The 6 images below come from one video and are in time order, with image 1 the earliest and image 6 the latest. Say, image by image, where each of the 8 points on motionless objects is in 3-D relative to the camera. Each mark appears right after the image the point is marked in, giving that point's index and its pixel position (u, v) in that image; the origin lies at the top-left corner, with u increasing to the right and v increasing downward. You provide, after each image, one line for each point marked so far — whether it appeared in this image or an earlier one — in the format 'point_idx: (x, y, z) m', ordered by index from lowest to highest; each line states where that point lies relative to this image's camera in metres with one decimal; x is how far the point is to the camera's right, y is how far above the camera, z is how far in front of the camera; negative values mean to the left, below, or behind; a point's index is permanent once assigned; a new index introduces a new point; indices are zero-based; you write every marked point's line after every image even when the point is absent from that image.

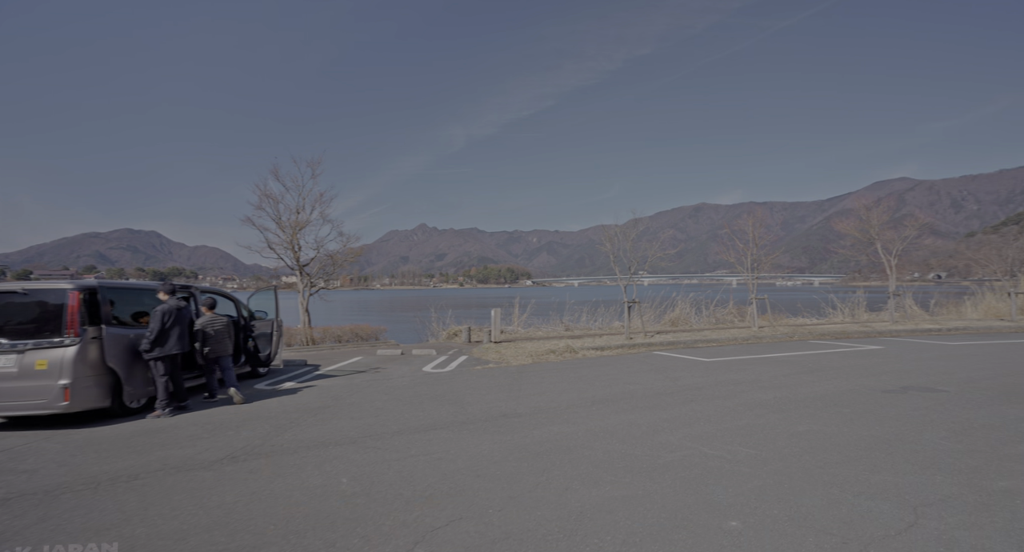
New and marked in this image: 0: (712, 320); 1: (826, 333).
0: (+5.9, -1.3, +18.3) m
1: (+8.3, -1.5, +16.4) m
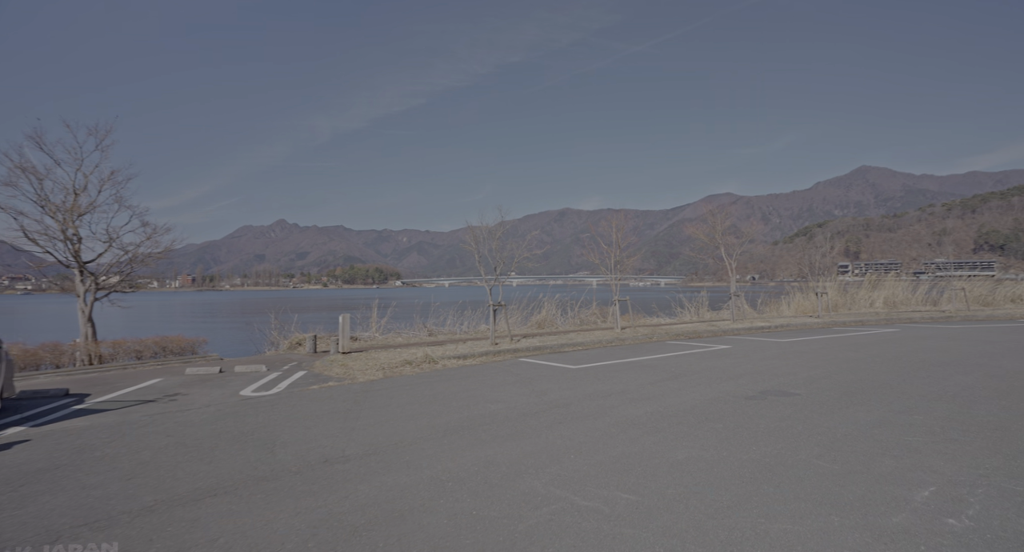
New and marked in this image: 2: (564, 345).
0: (+1.9, -1.4, +18.1) m
1: (+4.6, -1.6, +16.8) m
2: (+1.1, -1.5, +13.2) m
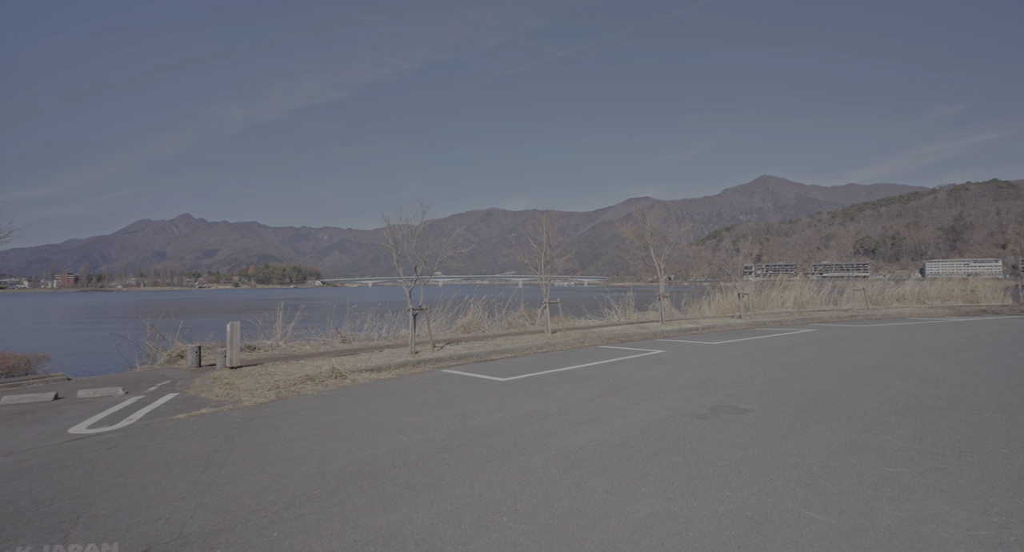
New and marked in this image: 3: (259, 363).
0: (-0.2, -1.4, +17.1) m
1: (+2.7, -1.6, +16.1) m
2: (-0.4, -1.5, +12.1) m
3: (-3.7, -1.3, +8.9) m
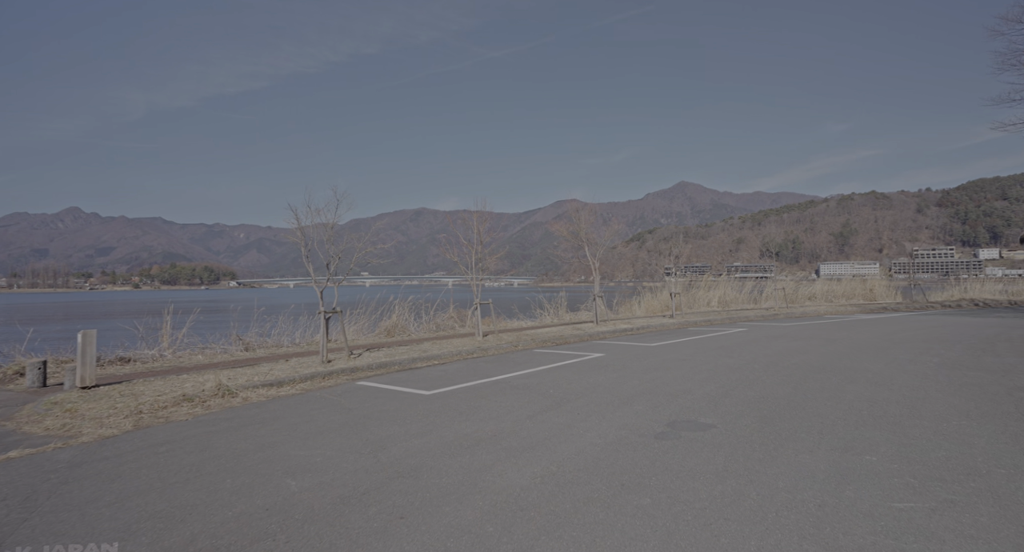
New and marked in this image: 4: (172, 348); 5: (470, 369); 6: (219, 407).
0: (-2.1, -1.3, +15.9) m
1: (+0.9, -1.6, +15.2) m
2: (-1.7, -1.5, +10.9) m
3: (-4.6, -1.2, +7.3) m
4: (-5.6, -1.2, +10.1) m
5: (-0.7, -1.6, +10.4) m
6: (-3.1, -1.4, +6.4) m
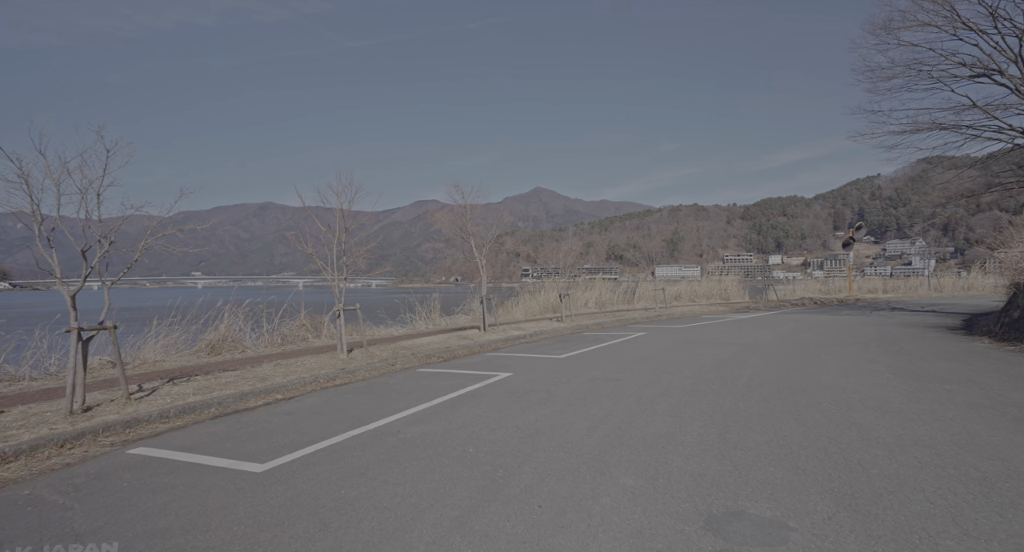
0: (-4.7, -1.3, +12.0) m
1: (-1.6, -1.5, +12.0) m
2: (-3.1, -1.4, +7.3) m
3: (-5.1, -1.1, +3.1) m
4: (-6.8, -1.1, +5.6) m
5: (-2.1, -1.5, +7.0) m
6: (-3.4, -1.3, +2.6) m
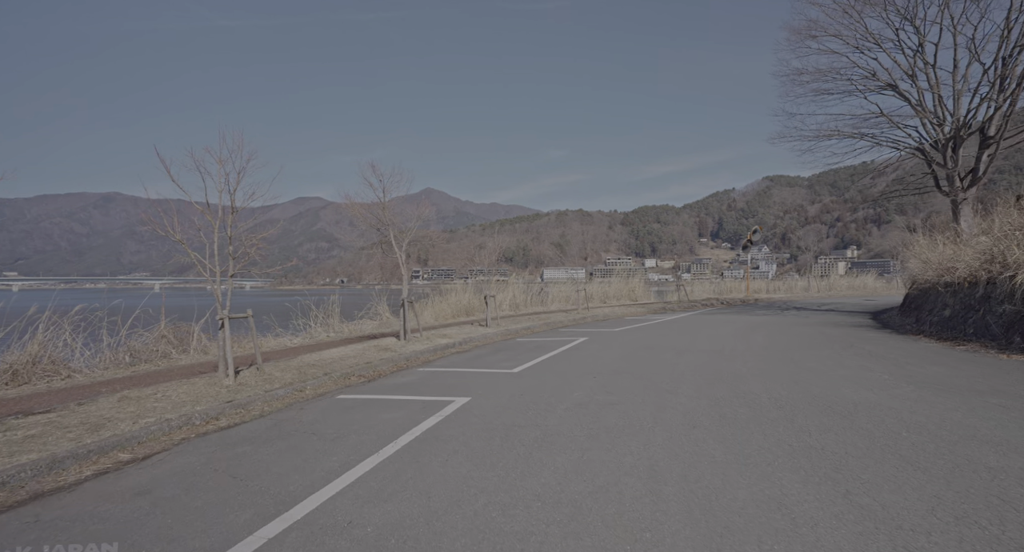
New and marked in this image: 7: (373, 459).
0: (-5.5, -1.2, +8.8) m
1: (-2.5, -1.4, +9.4) m
2: (-3.1, -1.3, +4.4) m
3: (-4.4, -1.0, -0.1) m
4: (-6.4, -1.0, +2.1) m
5: (-2.1, -1.4, +4.3) m
6: (-2.6, -1.1, -0.3) m
7: (-1.2, -1.4, +5.0) m
